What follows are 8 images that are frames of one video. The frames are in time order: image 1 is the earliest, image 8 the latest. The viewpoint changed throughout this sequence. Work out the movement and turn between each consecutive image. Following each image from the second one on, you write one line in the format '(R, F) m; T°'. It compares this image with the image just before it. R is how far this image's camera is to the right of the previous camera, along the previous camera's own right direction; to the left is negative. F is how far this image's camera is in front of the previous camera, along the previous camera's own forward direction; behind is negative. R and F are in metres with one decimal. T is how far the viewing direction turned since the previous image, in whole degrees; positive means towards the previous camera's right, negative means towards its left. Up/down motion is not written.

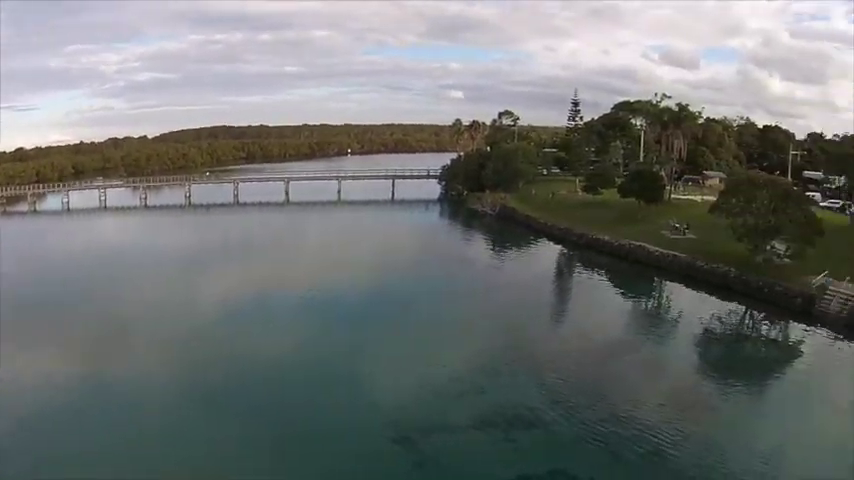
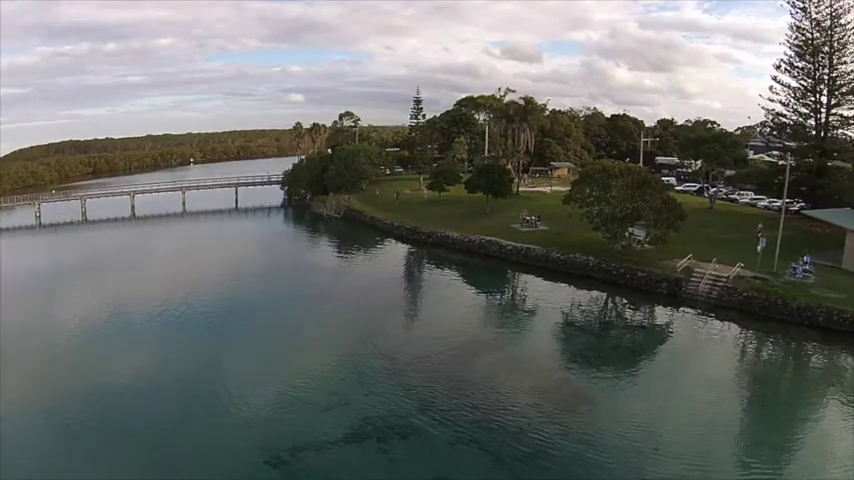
(+0.4, +3.9) m; +13°
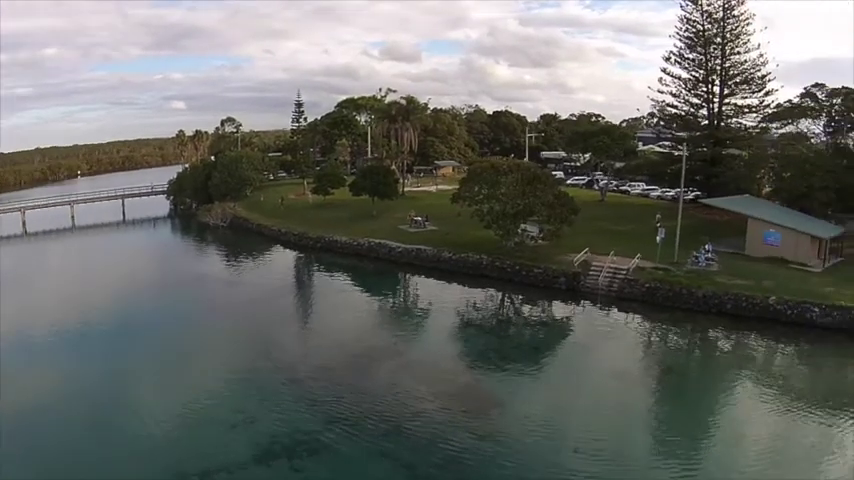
(+0.3, +1.3) m; +9°
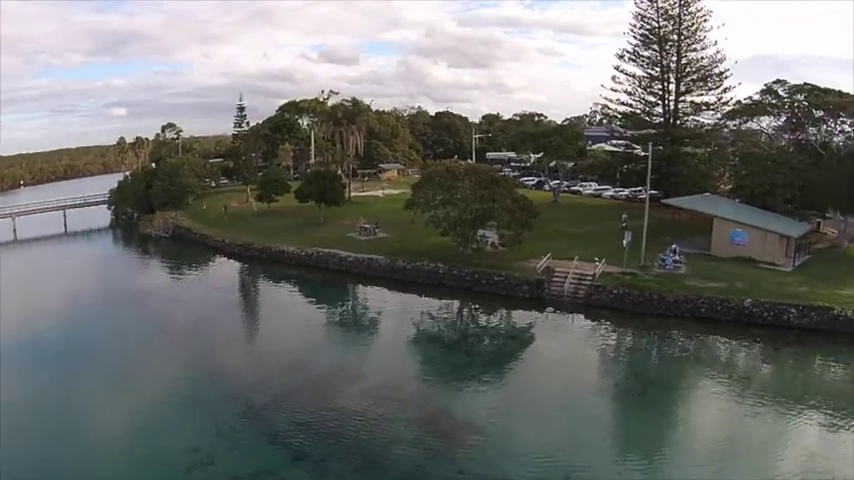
(+0.3, +1.8) m; +3°
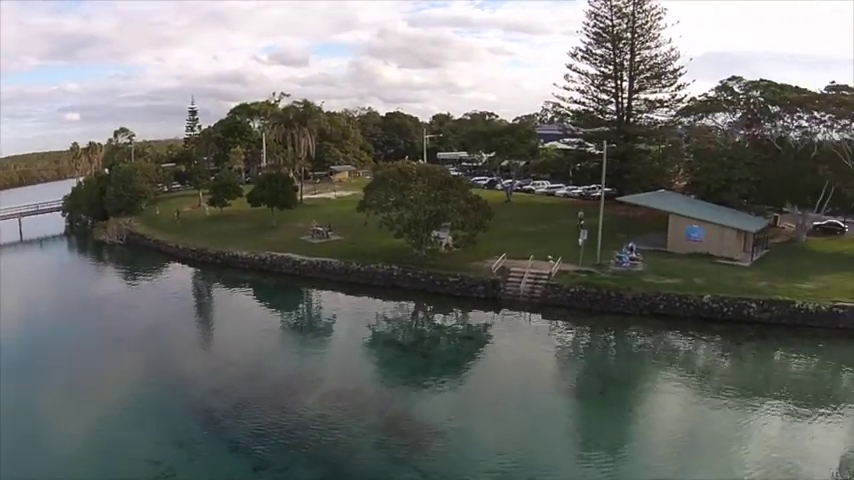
(+0.7, +0.5) m; +2°
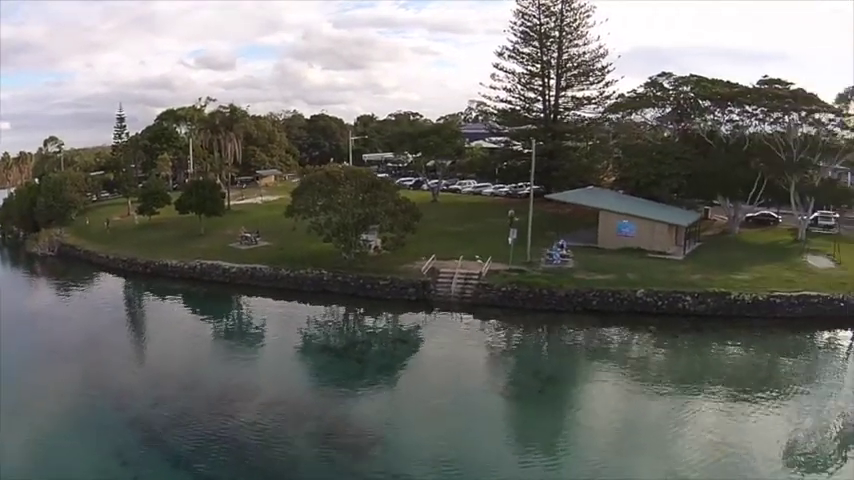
(+1.1, +0.4) m; +3°
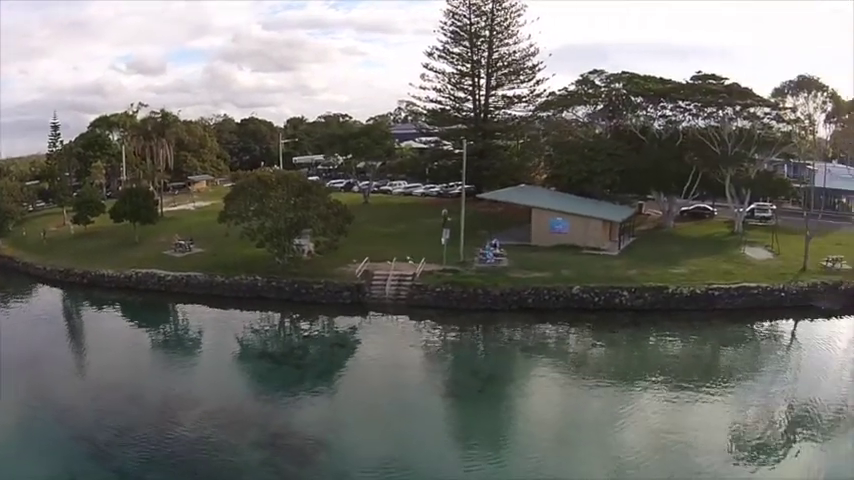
(+1.2, +0.1) m; +2°
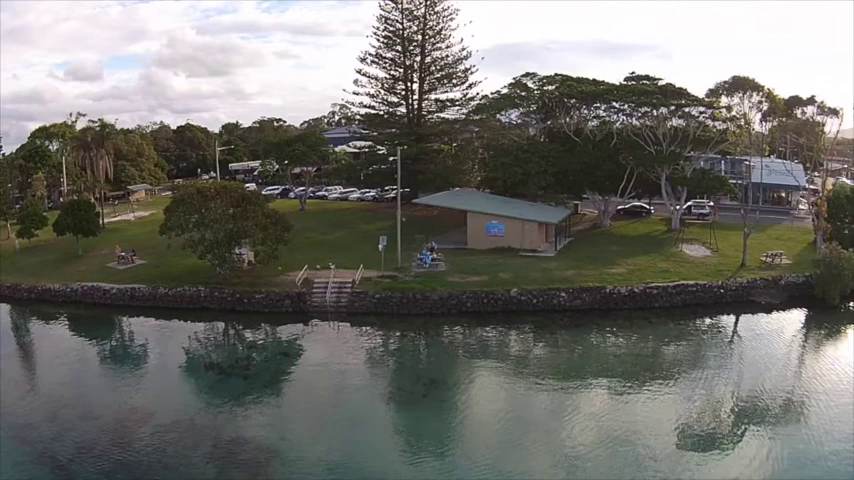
(+1.3, -0.3) m; +2°
